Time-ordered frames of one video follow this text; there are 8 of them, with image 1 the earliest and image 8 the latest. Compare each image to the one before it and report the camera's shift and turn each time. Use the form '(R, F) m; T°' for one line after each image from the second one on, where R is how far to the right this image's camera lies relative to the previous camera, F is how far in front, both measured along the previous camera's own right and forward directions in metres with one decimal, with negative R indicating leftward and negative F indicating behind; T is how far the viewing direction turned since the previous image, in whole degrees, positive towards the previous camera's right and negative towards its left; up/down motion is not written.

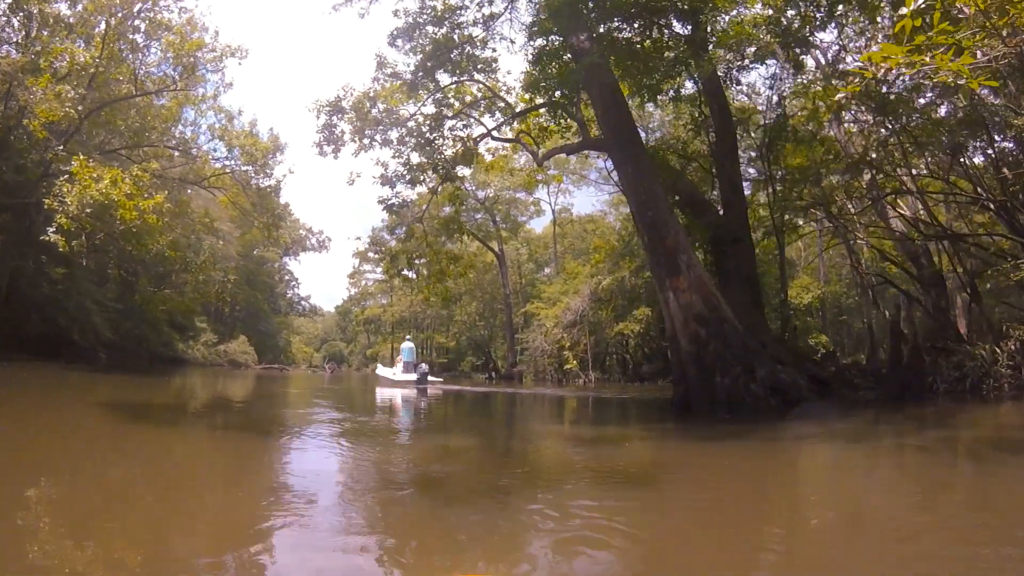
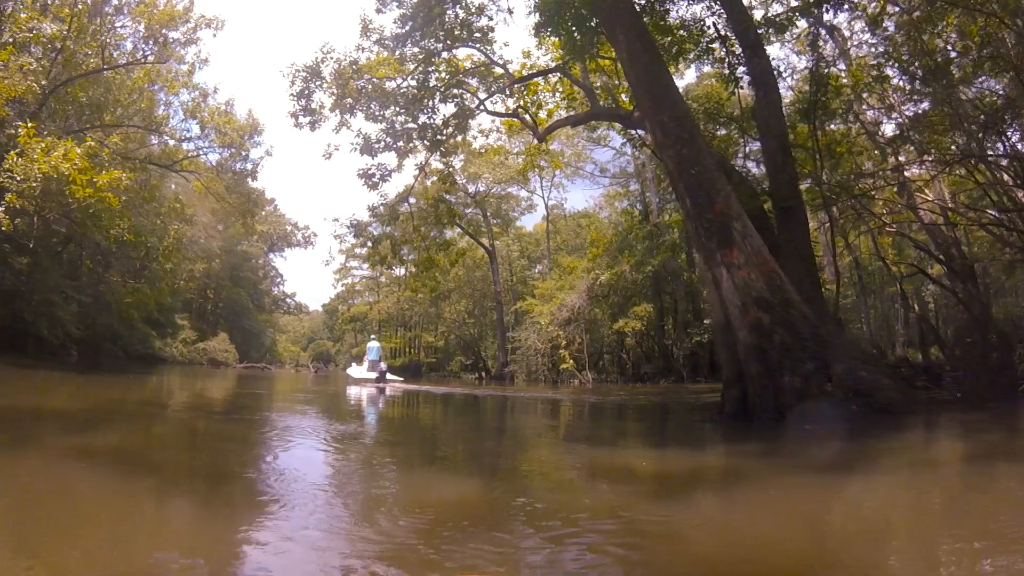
(-0.1, +1.0) m; +1°
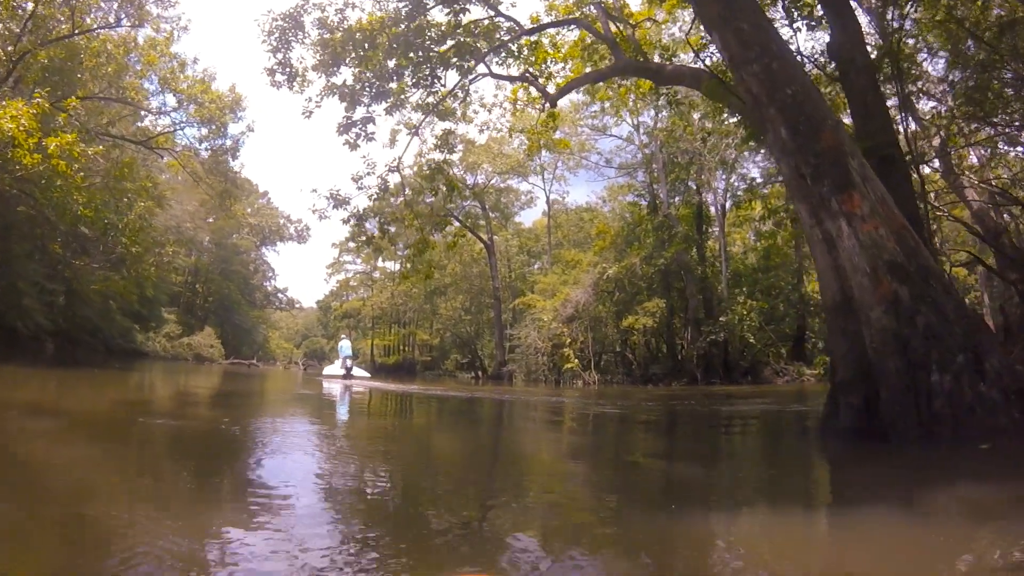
(-0.1, +1.1) m; 0°
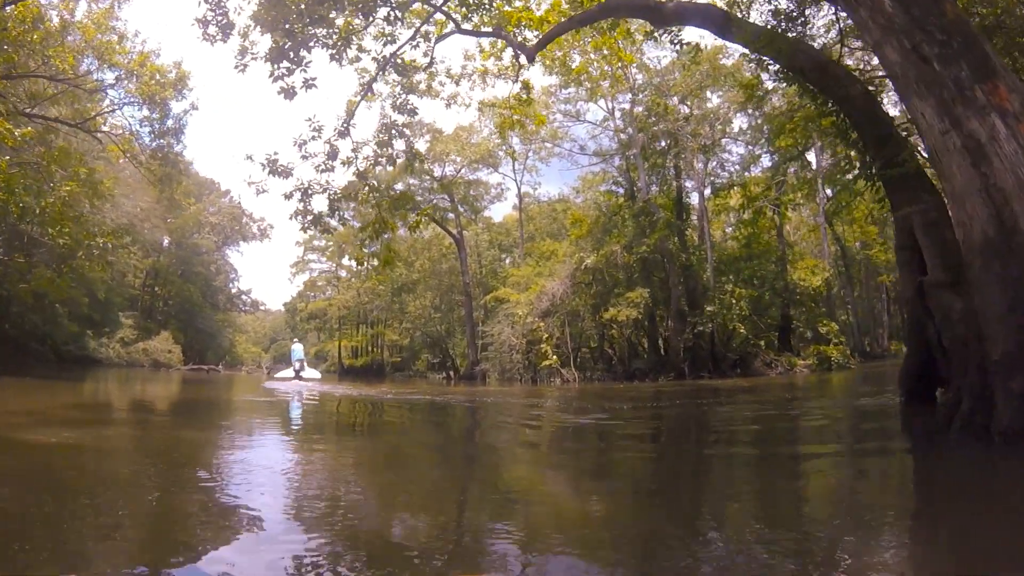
(0.0, +1.0) m; +3°
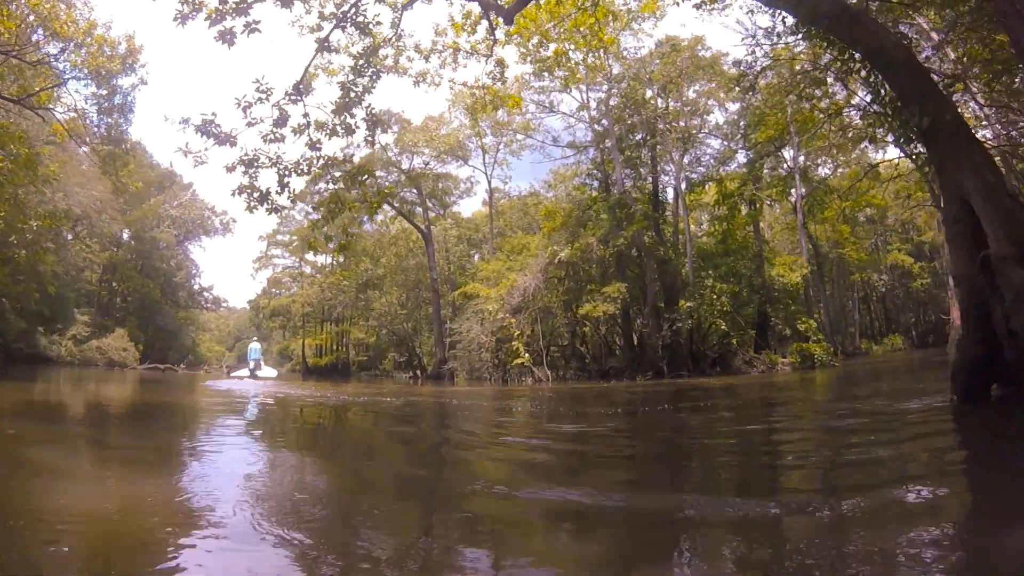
(0.0, +0.7) m; +3°
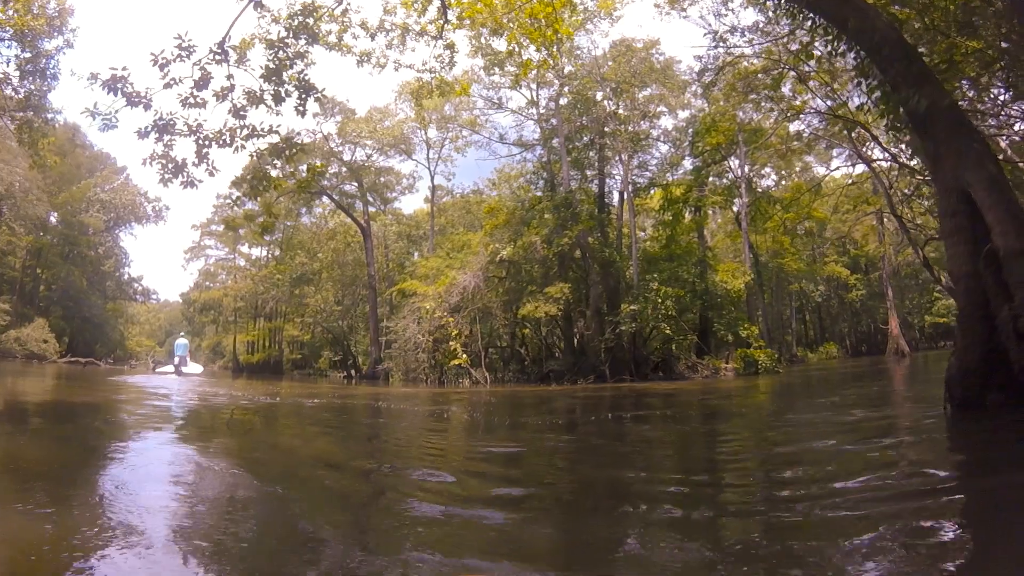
(+0.1, +0.5) m; +5°
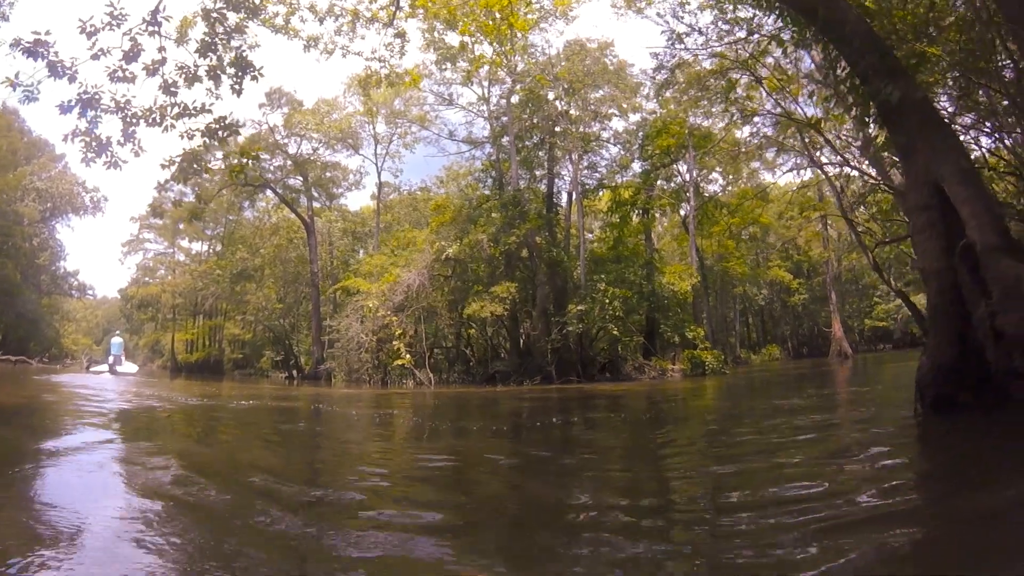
(+0.1, +0.2) m; +4°
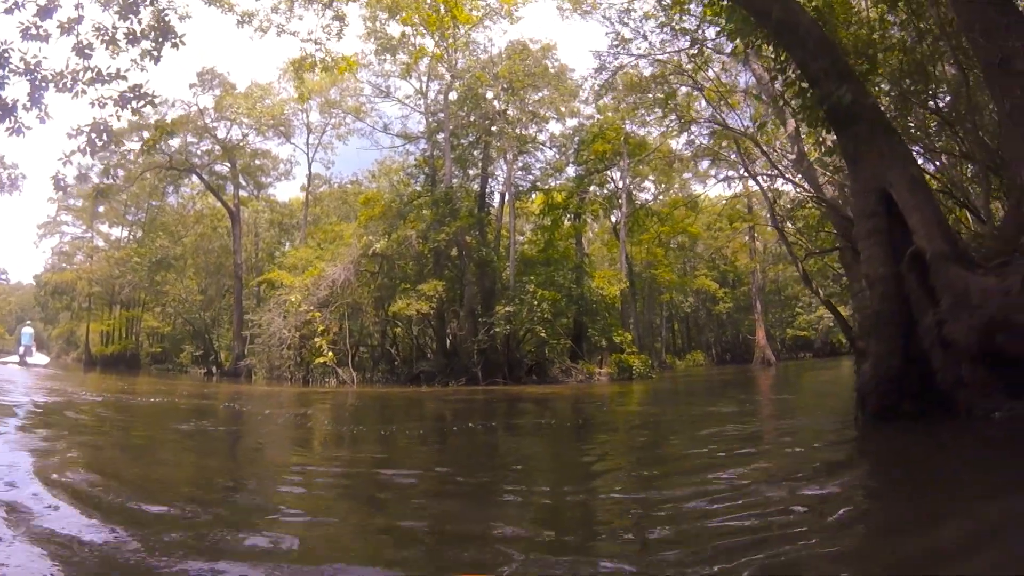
(+0.2, +0.2) m; +5°
